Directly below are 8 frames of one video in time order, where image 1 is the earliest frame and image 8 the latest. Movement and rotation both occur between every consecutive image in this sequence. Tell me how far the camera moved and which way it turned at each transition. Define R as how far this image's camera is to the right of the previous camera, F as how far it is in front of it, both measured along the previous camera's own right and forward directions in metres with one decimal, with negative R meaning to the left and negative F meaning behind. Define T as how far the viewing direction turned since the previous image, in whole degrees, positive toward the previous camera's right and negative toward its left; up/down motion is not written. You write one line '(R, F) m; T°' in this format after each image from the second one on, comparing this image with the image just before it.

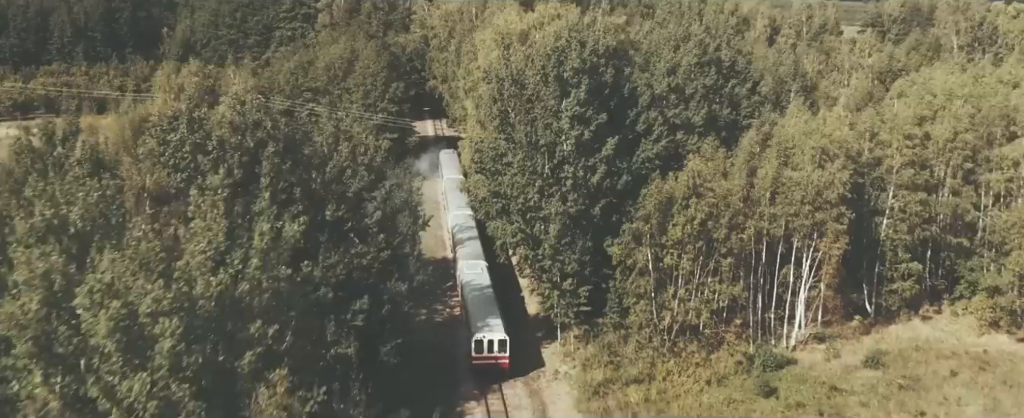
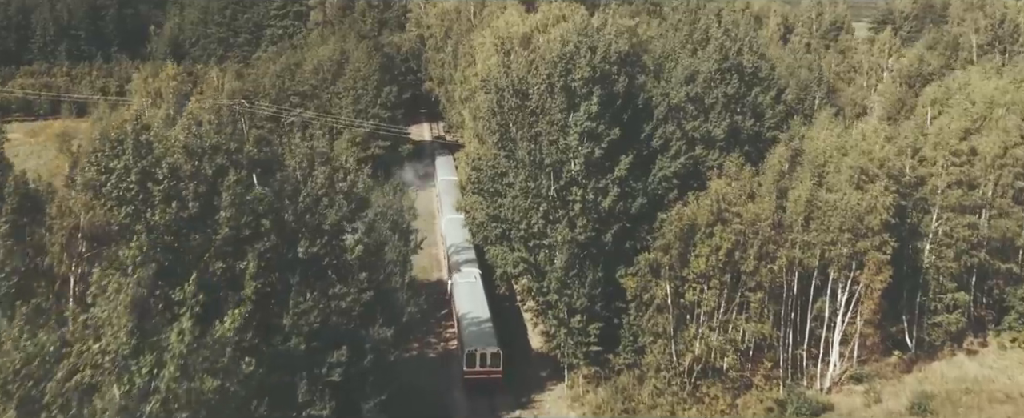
(-0.1, +3.1) m; 0°
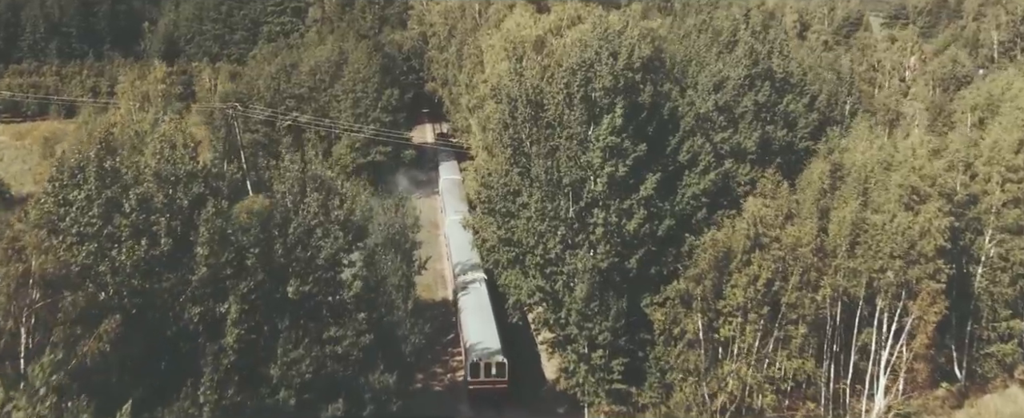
(-0.3, +2.4) m; 0°
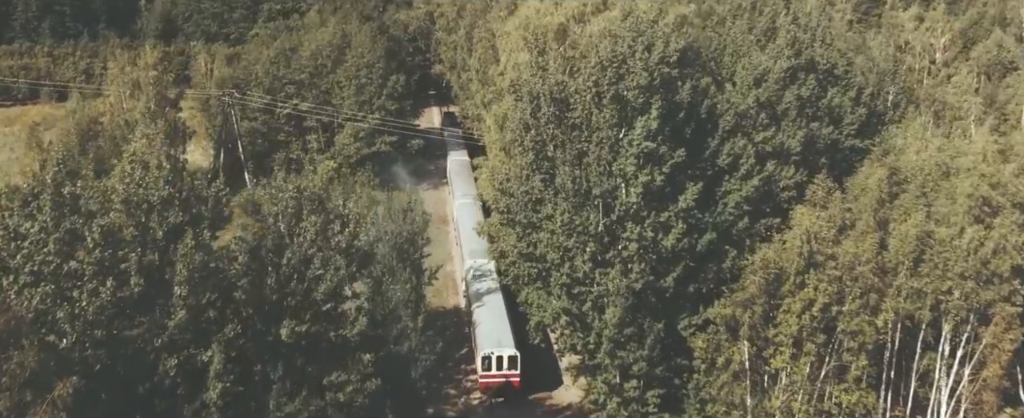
(-0.4, +2.4) m; 0°
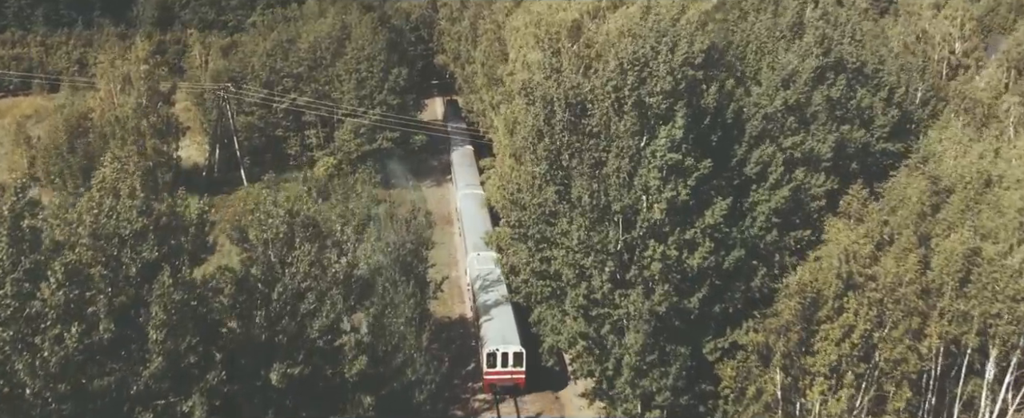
(-0.2, +1.6) m; 0°
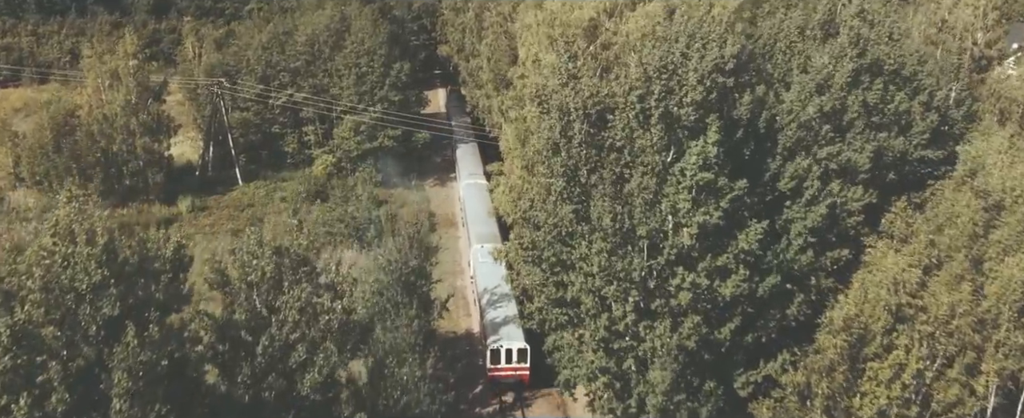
(-0.2, +1.7) m; 0°
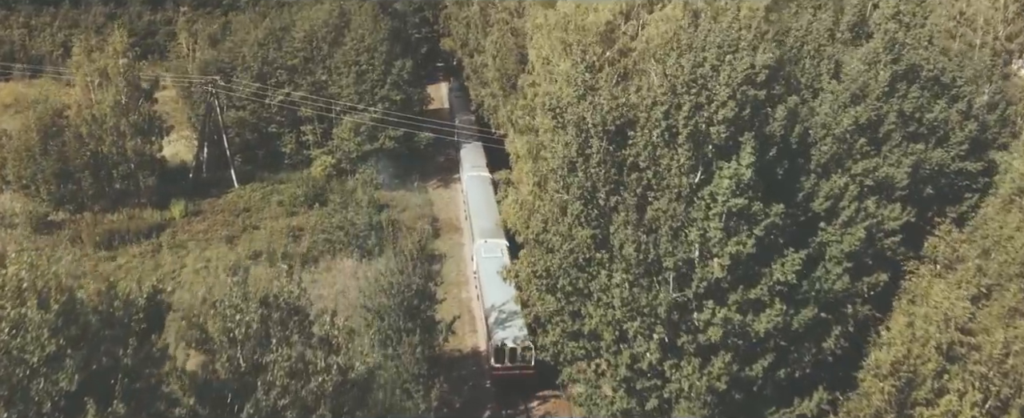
(-0.2, +1.5) m; 0°
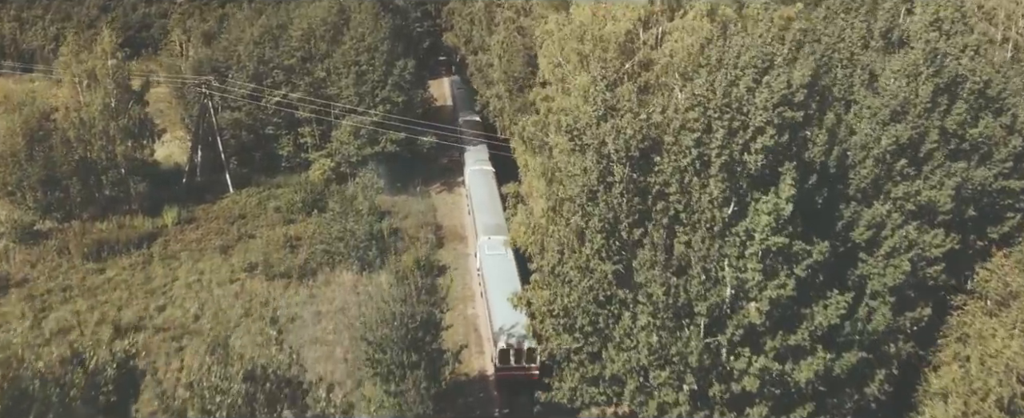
(-0.2, +1.4) m; 0°
